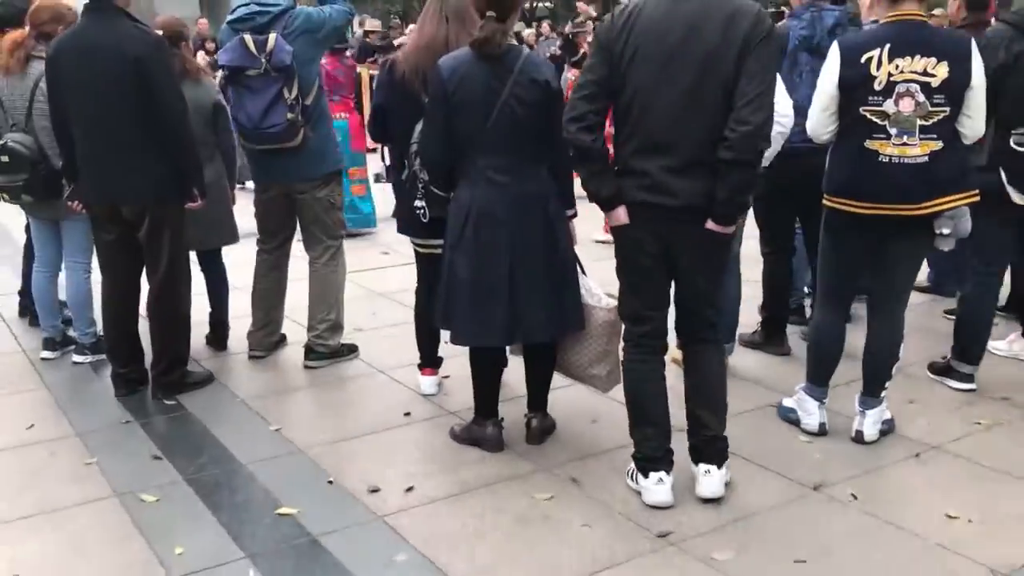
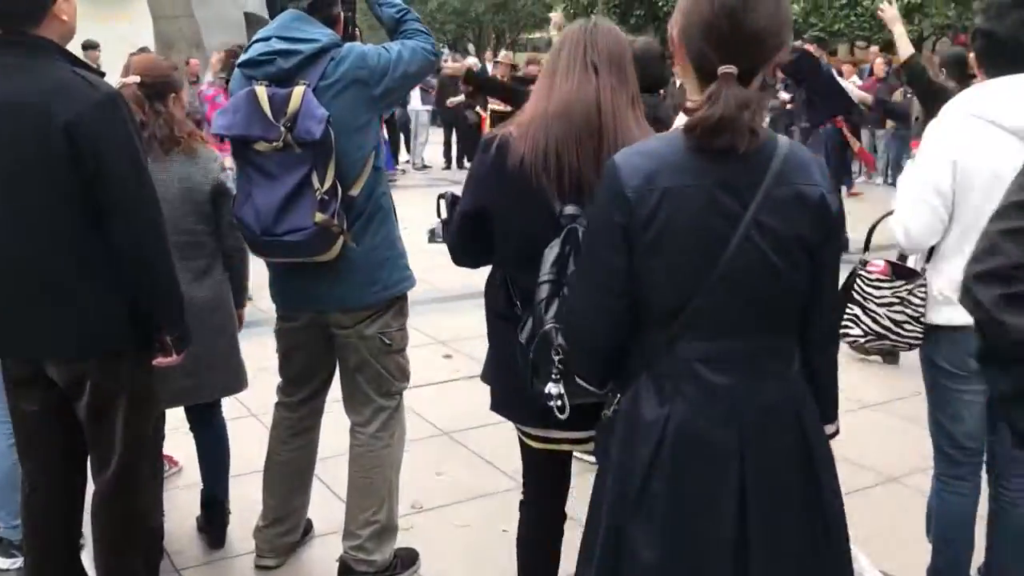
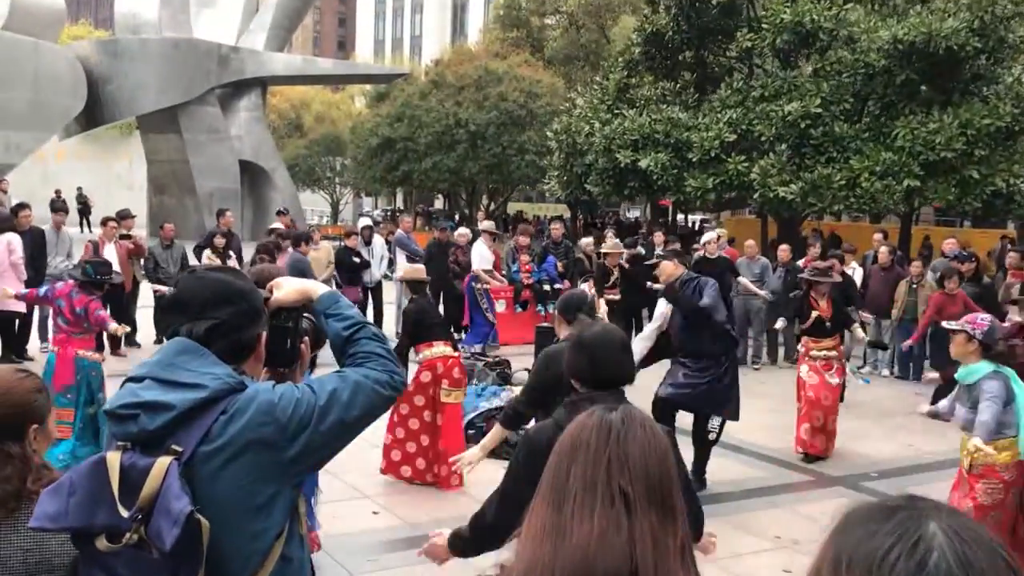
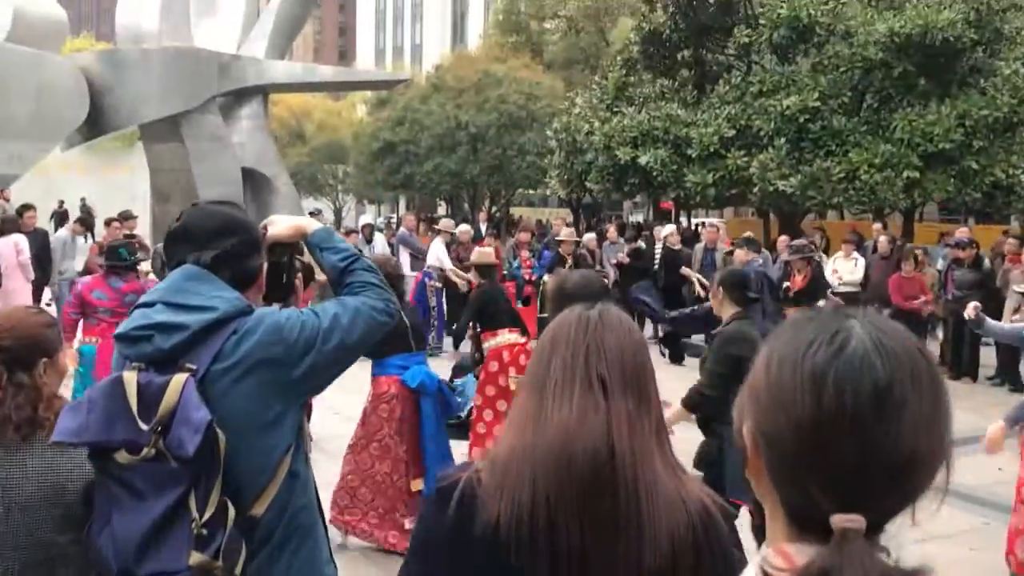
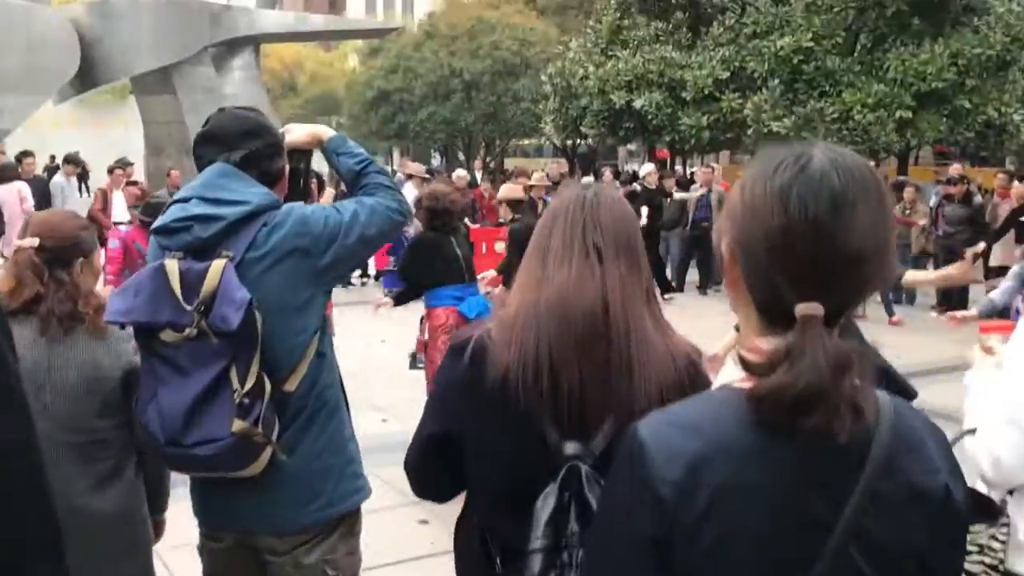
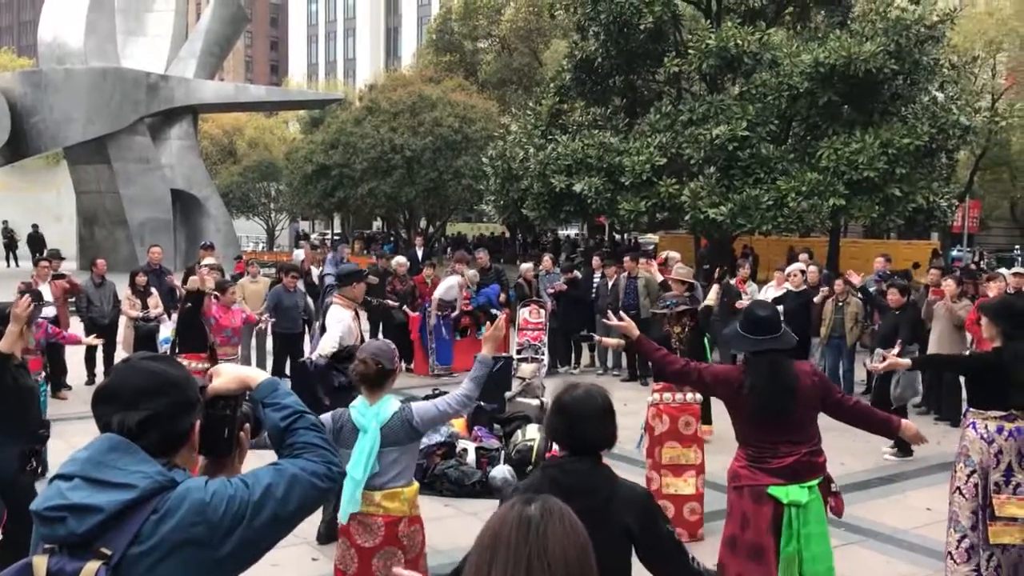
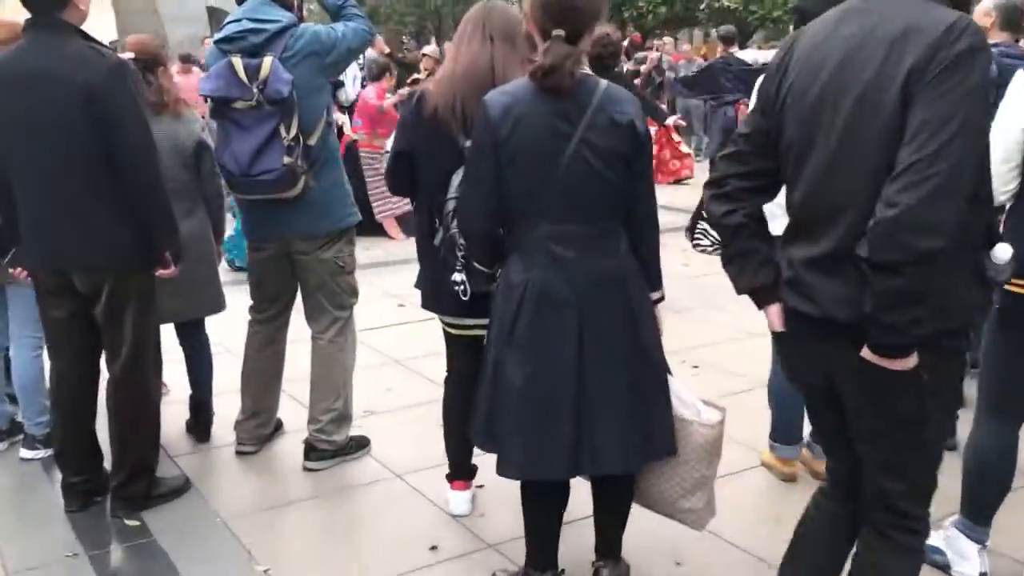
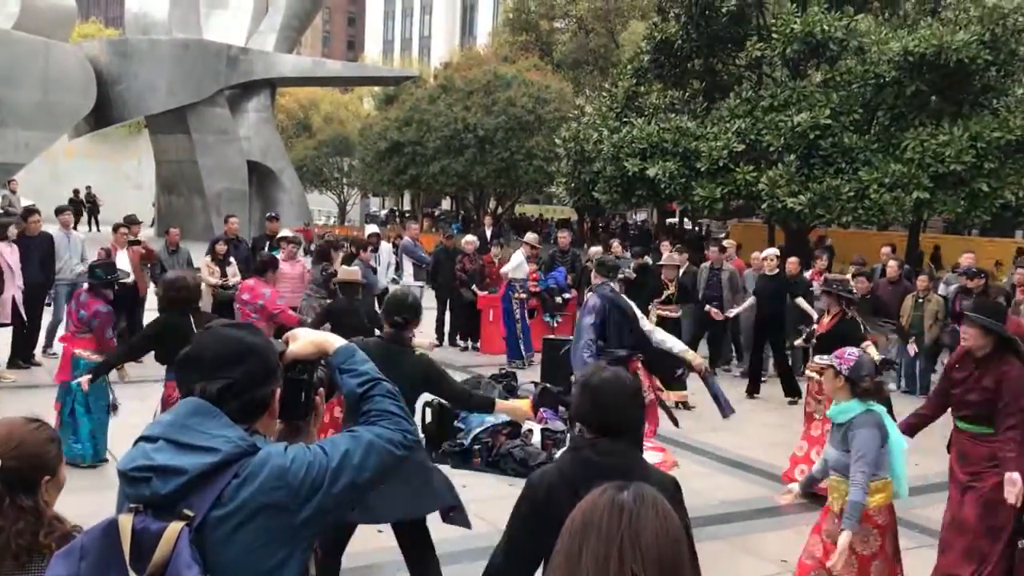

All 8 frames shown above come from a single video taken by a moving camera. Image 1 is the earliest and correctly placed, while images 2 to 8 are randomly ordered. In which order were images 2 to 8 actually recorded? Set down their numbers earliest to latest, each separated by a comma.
7, 2, 5, 4, 3, 8, 6
